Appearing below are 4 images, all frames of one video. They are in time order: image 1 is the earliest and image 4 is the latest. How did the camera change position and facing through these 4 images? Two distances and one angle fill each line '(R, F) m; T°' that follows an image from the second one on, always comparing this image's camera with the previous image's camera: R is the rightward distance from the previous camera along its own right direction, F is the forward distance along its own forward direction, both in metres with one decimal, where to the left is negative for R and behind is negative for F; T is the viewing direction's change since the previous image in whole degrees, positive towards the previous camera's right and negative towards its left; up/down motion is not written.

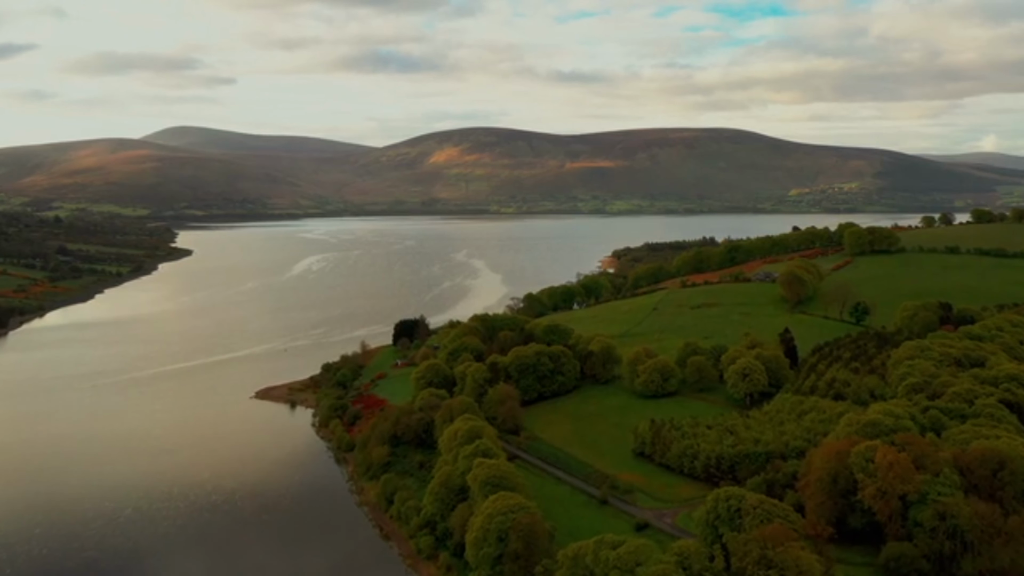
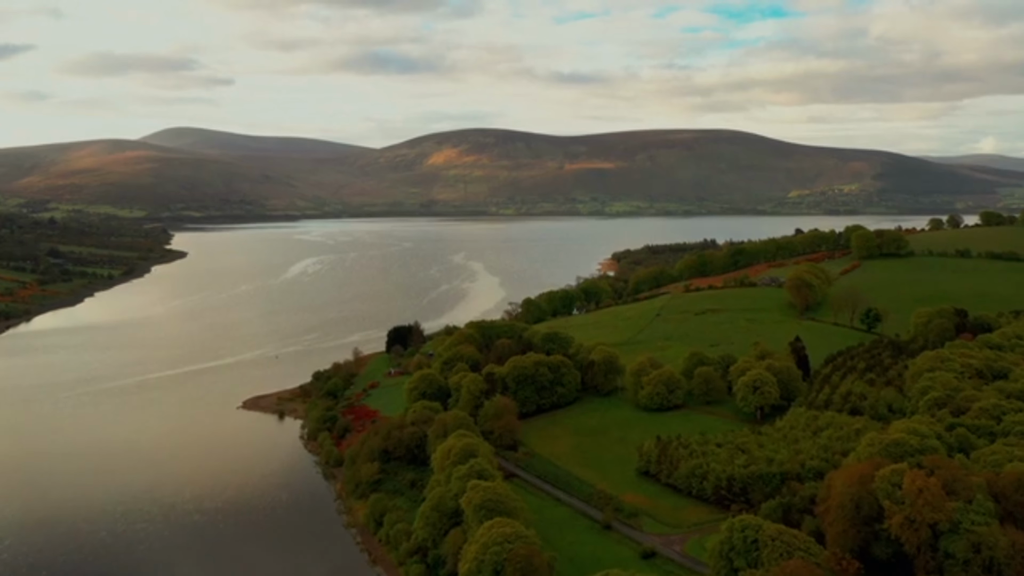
(+0.1, +2.0) m; 0°
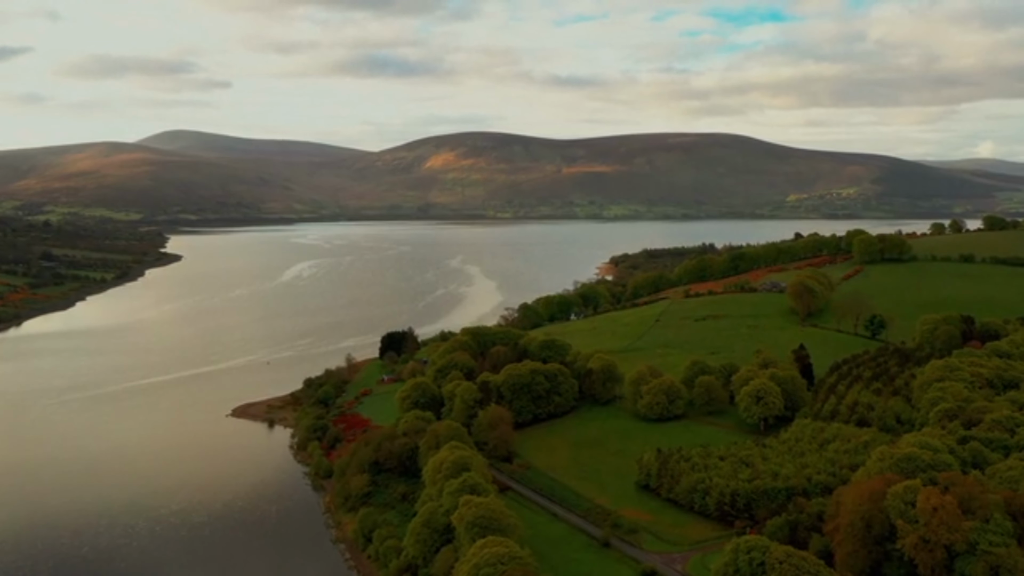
(+0.1, +1.1) m; 0°
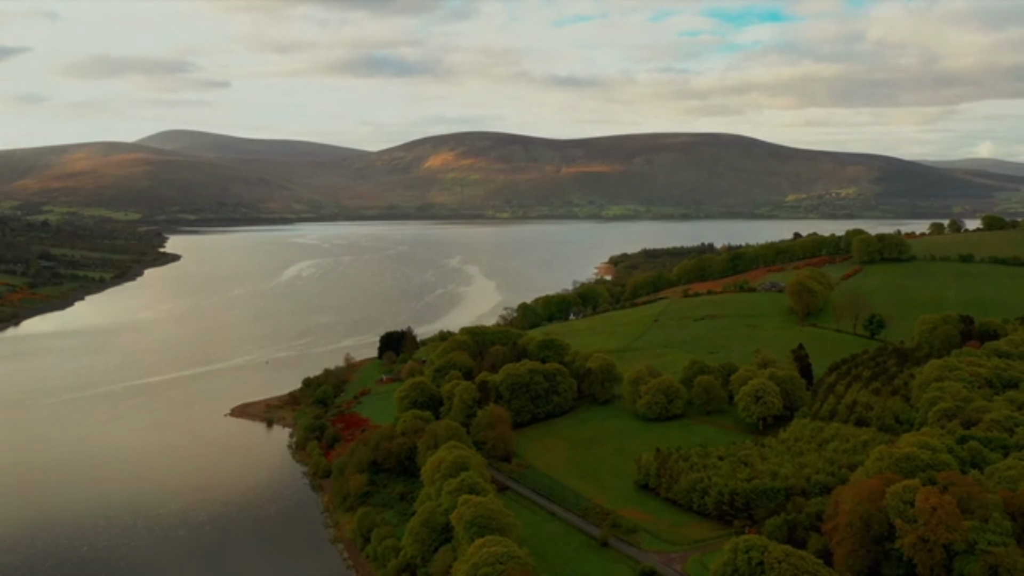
(0.0, 0.0) m; 0°
